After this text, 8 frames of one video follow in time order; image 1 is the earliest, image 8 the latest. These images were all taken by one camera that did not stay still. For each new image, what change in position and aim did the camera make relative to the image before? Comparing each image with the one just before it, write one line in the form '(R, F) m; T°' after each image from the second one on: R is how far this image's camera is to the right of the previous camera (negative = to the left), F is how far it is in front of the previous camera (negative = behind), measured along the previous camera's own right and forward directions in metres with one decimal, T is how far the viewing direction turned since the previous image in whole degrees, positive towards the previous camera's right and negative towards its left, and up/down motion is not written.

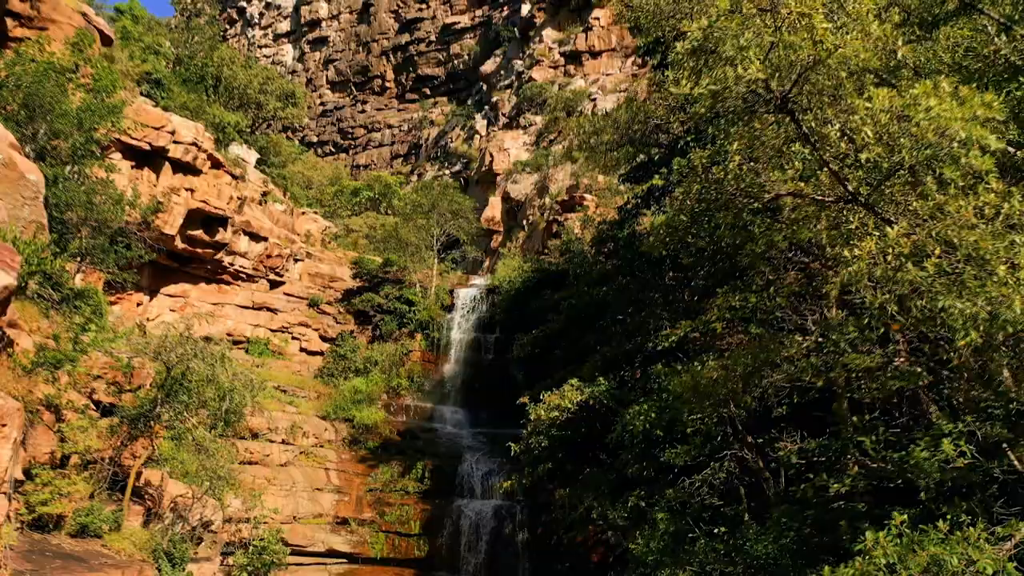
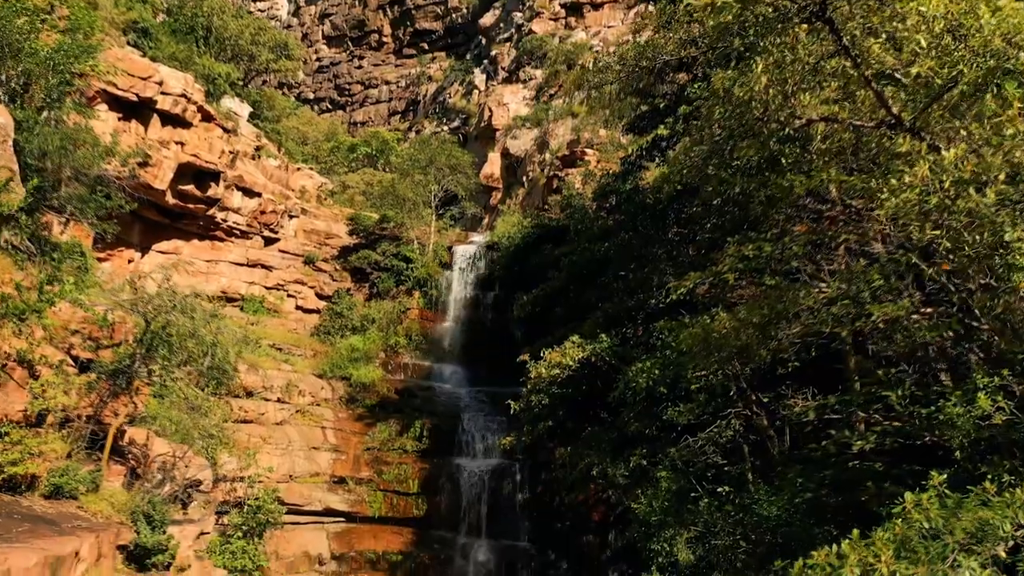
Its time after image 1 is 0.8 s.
(0.0, +0.4) m; 0°
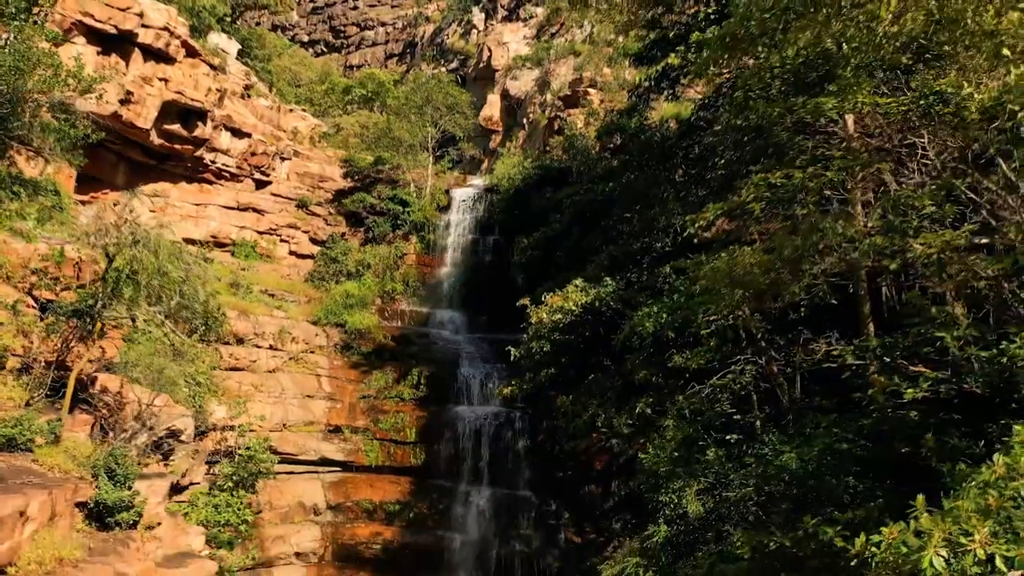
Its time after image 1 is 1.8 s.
(0.0, +0.6) m; 0°
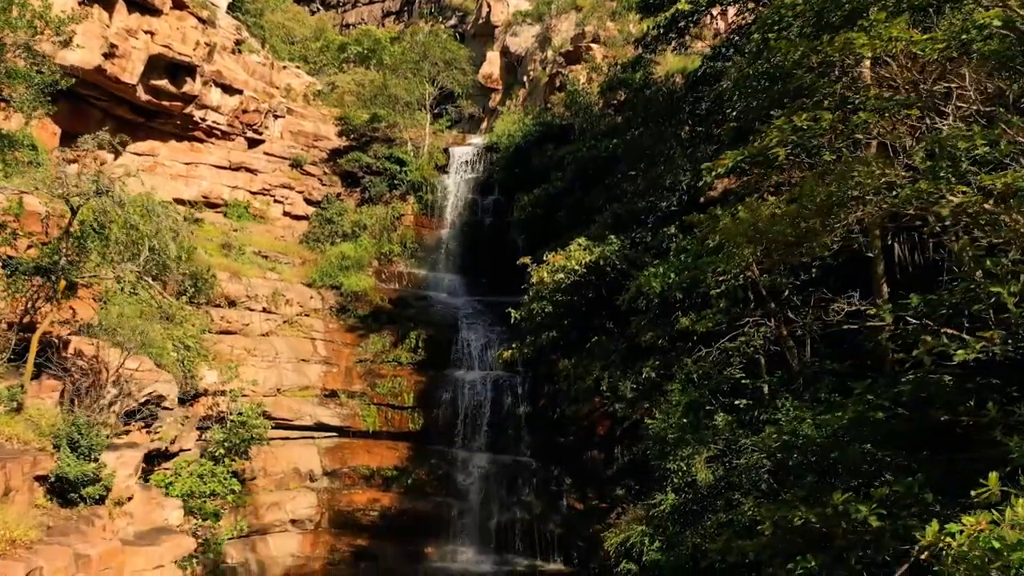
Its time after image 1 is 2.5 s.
(0.0, +0.4) m; 0°
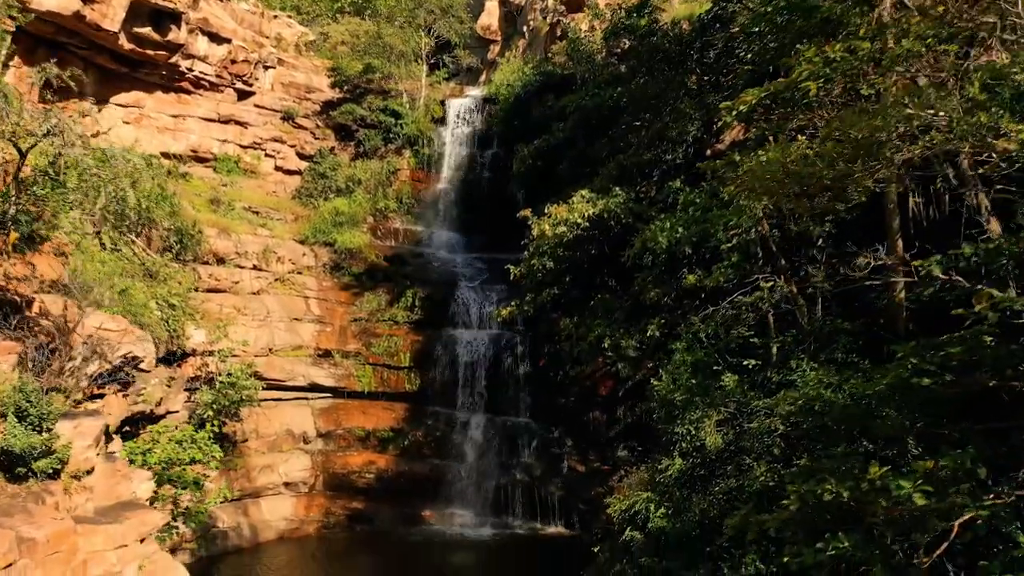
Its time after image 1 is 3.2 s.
(0.0, +0.5) m; 0°
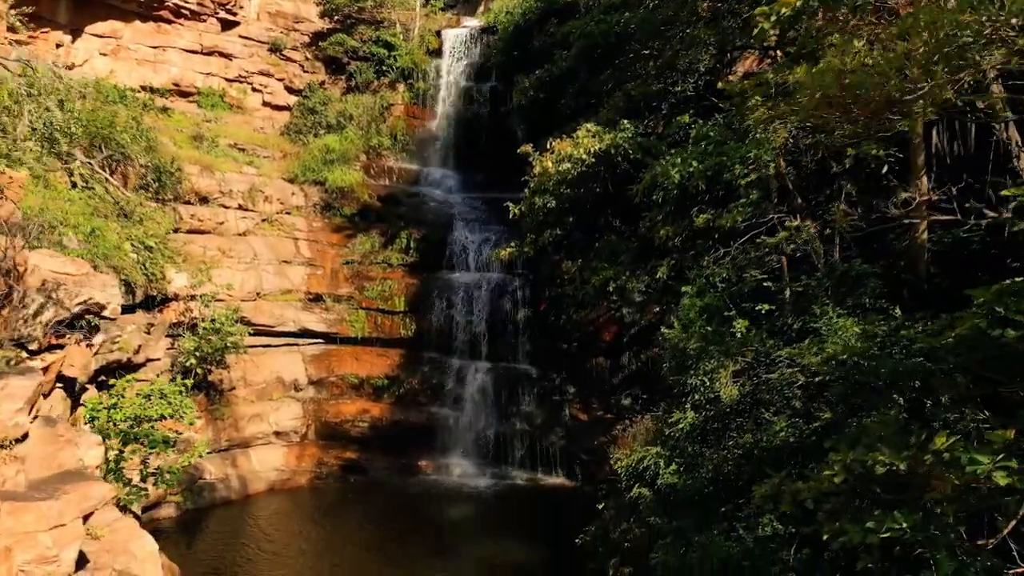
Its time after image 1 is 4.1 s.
(0.0, +0.6) m; 0°
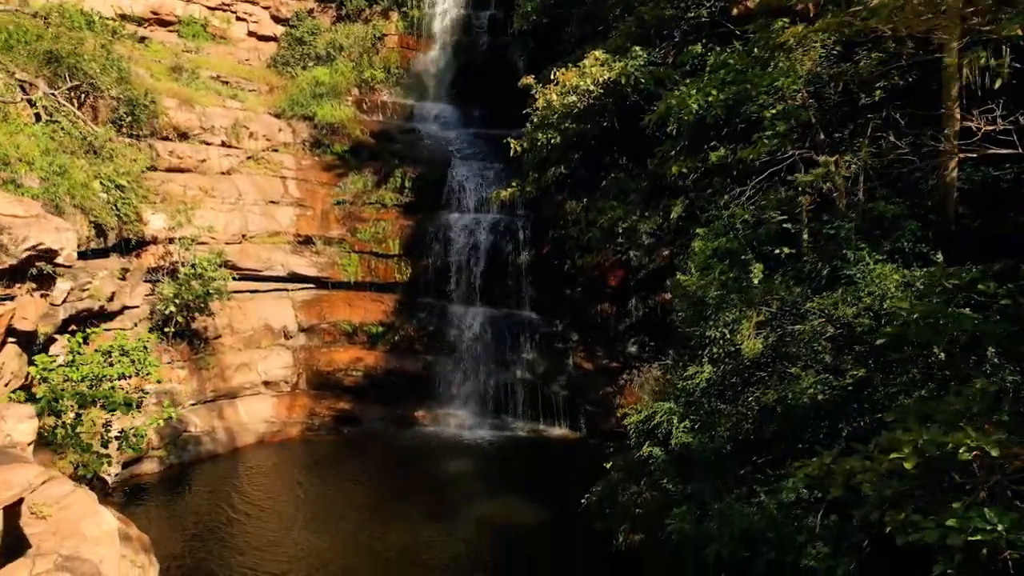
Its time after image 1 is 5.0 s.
(0.0, +0.6) m; 0°
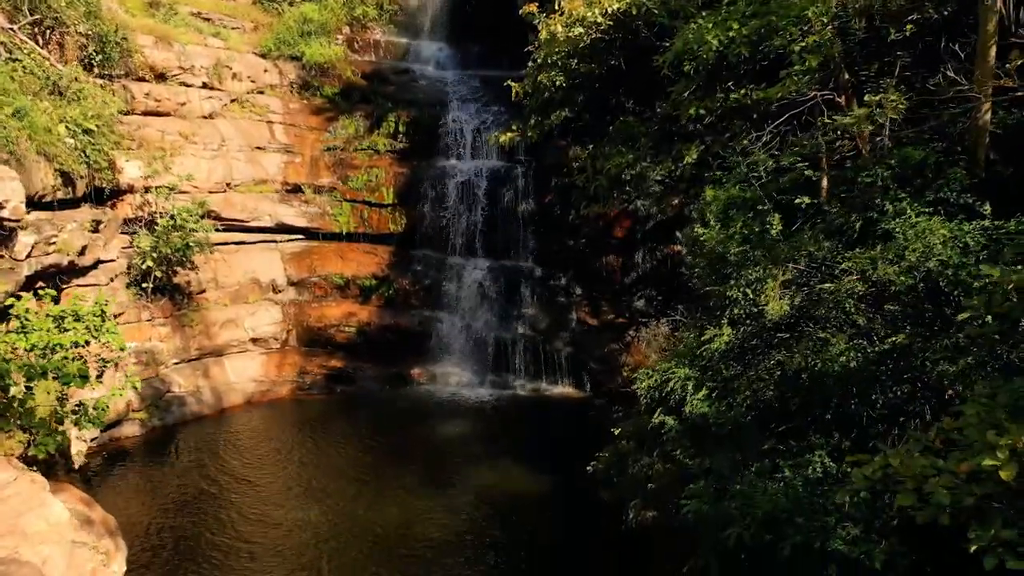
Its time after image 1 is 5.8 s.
(0.0, +0.6) m; 0°
